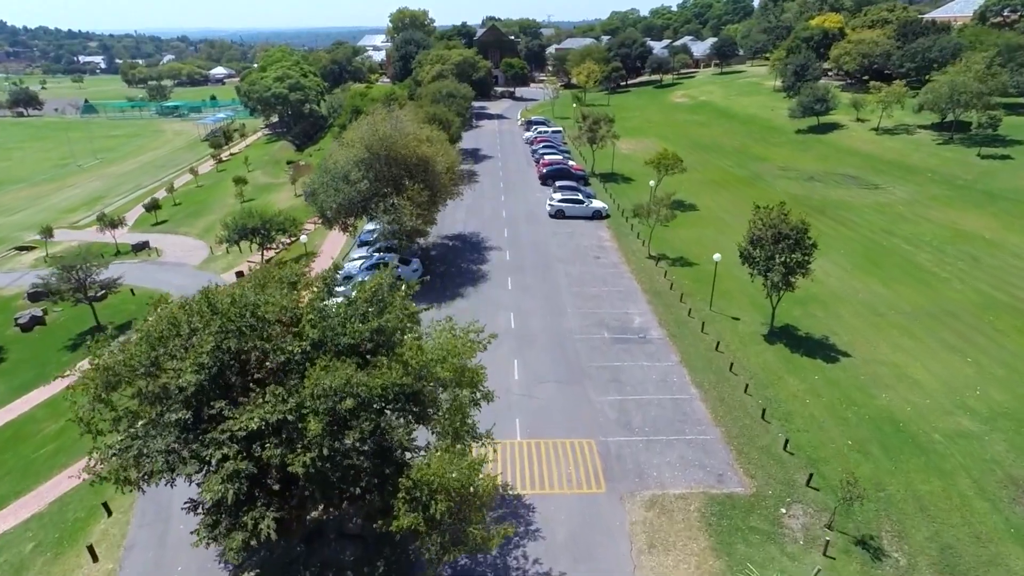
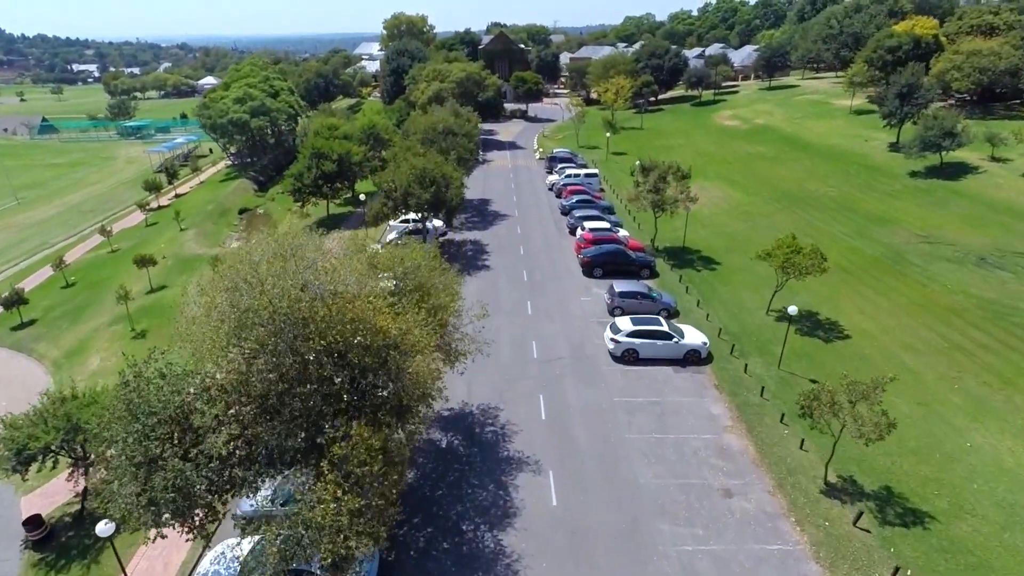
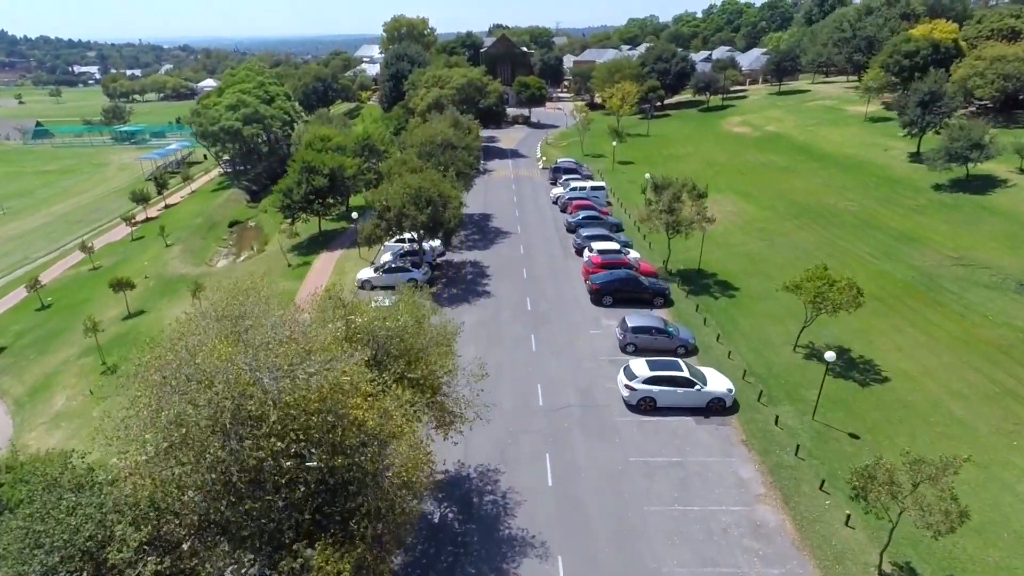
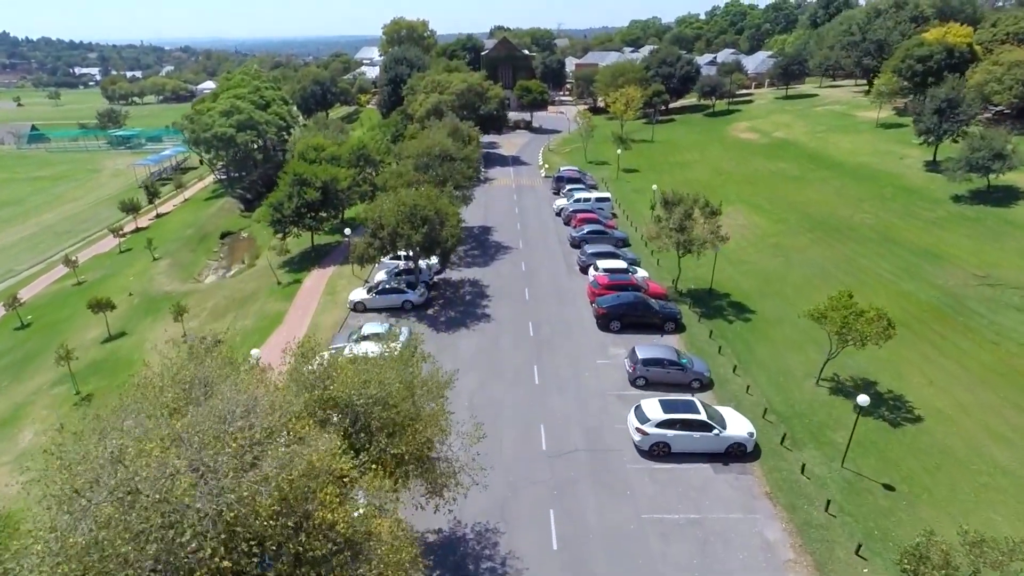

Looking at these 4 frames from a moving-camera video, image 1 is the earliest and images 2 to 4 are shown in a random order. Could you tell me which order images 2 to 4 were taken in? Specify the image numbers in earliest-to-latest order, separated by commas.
2, 3, 4
